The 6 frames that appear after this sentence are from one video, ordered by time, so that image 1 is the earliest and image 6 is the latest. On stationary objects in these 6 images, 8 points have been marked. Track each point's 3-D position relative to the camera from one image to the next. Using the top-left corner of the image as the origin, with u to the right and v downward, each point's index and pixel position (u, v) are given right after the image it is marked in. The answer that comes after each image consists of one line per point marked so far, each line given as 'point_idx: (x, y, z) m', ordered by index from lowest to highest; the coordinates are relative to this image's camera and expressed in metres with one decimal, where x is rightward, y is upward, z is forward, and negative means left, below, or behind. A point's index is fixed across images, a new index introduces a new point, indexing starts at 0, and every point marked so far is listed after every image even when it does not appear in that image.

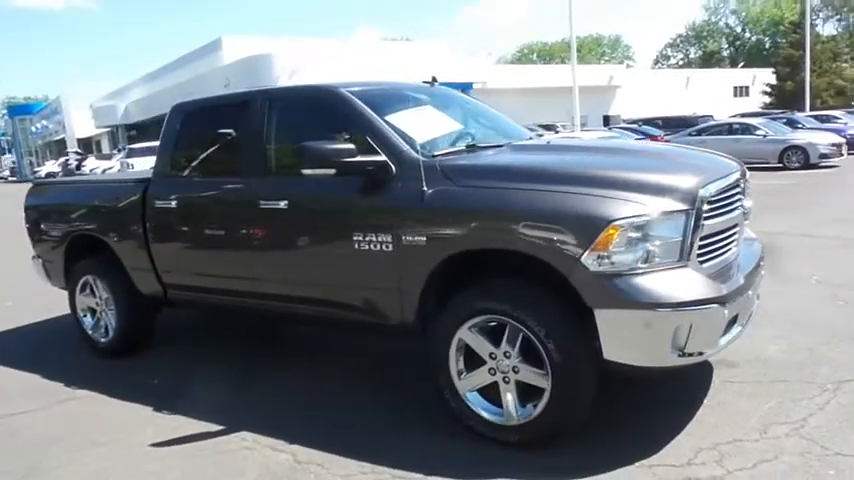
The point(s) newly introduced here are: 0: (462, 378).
0: (+0.2, -0.7, +3.8) m
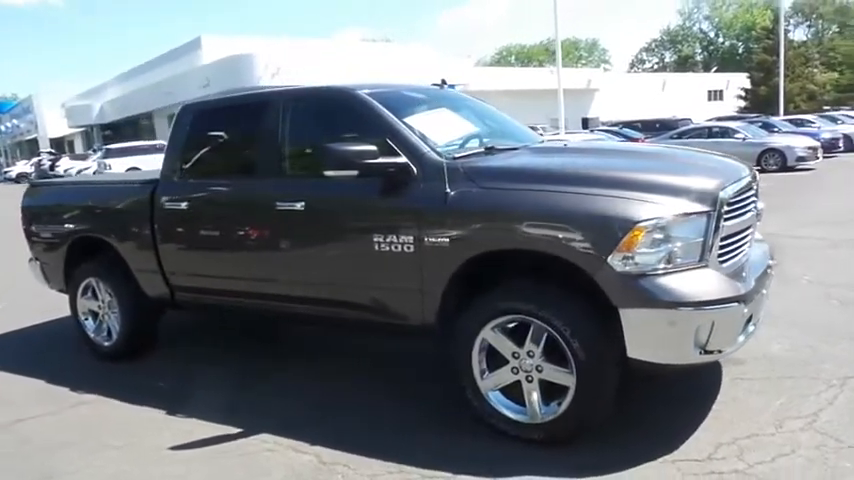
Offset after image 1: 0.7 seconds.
0: (+0.3, -0.7, +3.8) m
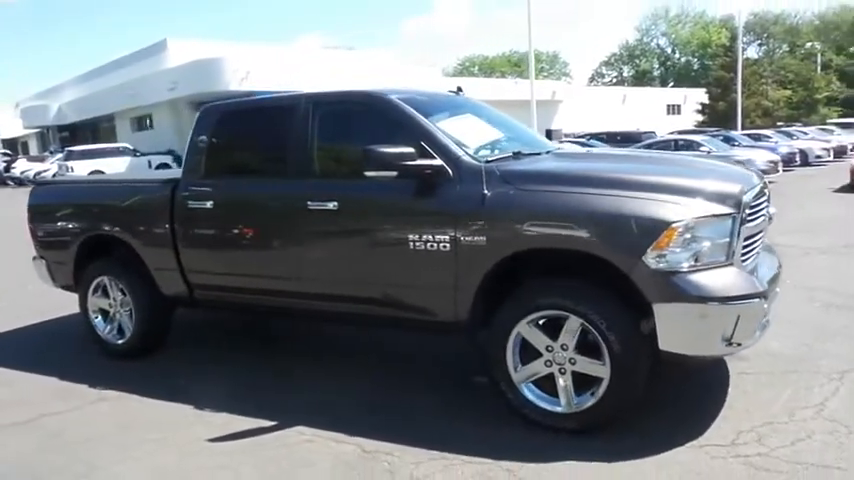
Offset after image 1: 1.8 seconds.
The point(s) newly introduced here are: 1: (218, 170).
0: (+0.5, -0.7, +4.0) m
1: (-1.5, +0.5, +5.1) m
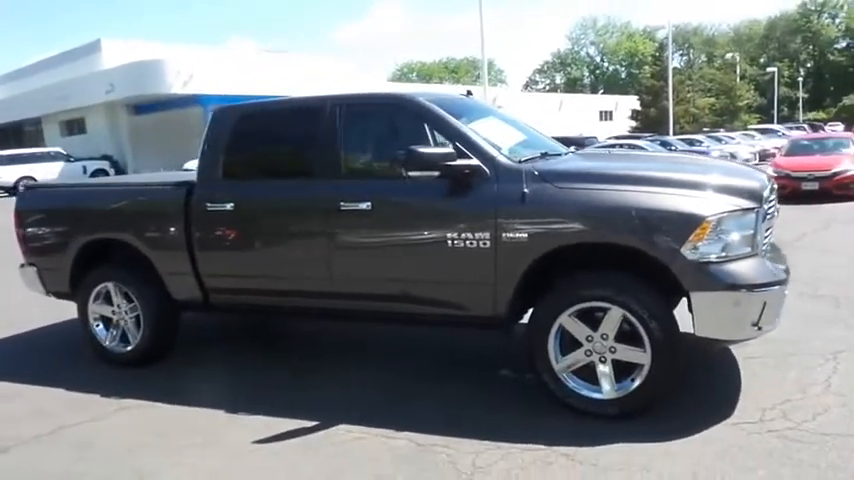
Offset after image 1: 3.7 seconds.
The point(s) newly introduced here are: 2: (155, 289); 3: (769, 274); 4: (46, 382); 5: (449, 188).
0: (+0.8, -0.7, +4.2) m
1: (-1.3, +0.5, +5.1) m
2: (-2.0, -0.4, +5.4) m
3: (+1.9, -0.2, +4.0) m
4: (-2.8, -1.0, +5.3) m
5: (+0.1, +0.3, +4.4) m
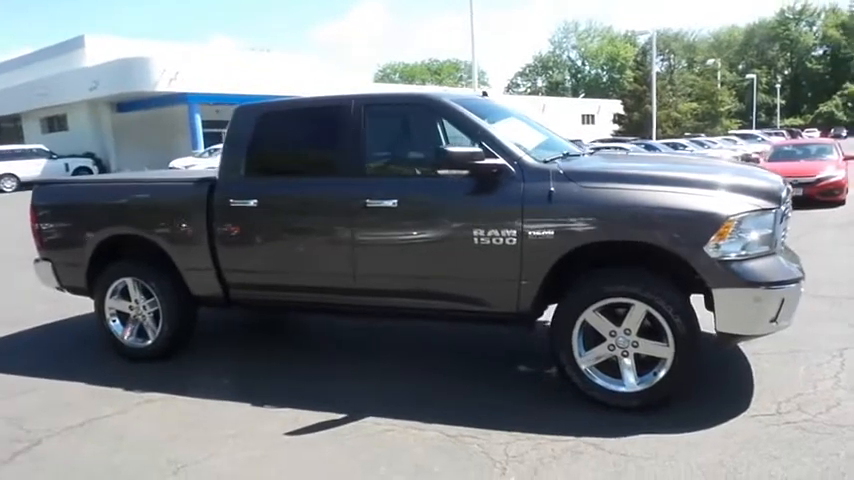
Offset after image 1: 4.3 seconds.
0: (+0.9, -0.7, +4.3) m
1: (-1.2, +0.5, +5.1) m
2: (-1.9, -0.3, +5.4) m
3: (+2.1, -0.2, +4.2) m
4: (-2.7, -1.0, +5.3) m
5: (+0.3, +0.3, +4.5) m
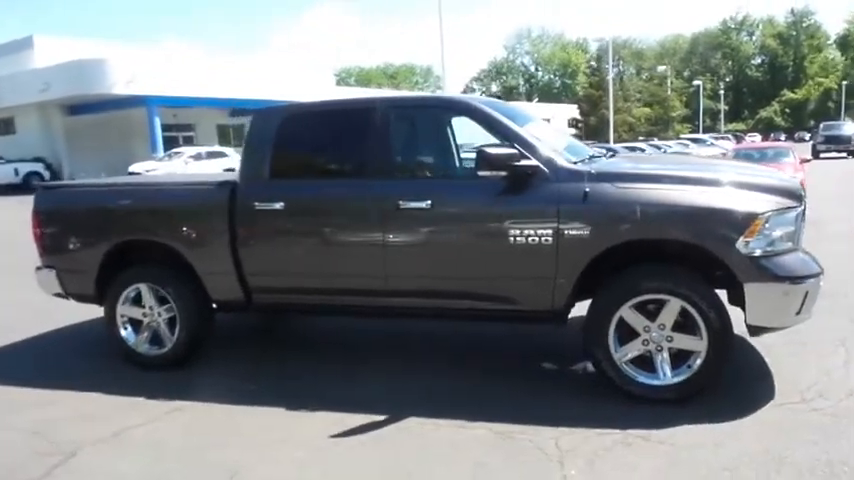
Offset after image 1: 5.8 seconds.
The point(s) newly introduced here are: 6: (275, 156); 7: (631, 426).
0: (+1.2, -0.7, +4.5) m
1: (-1.0, +0.5, +5.1) m
2: (-1.8, -0.4, +5.3) m
3: (+2.3, -0.2, +4.4) m
4: (-2.5, -1.0, +5.1) m
5: (+0.5, +0.3, +4.6) m
6: (-1.1, +0.6, +5.2) m
7: (+1.2, -1.1, +4.1) m
